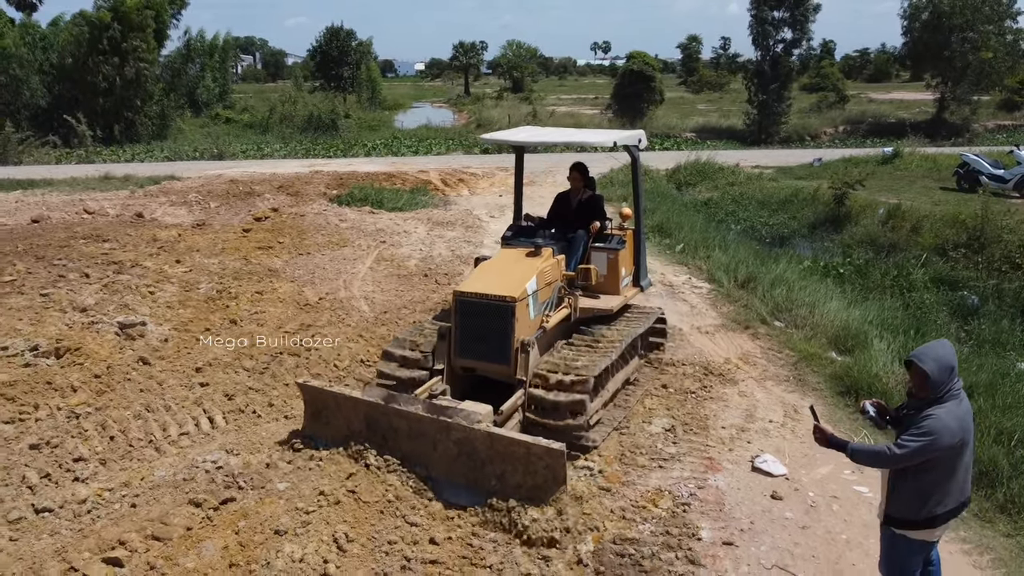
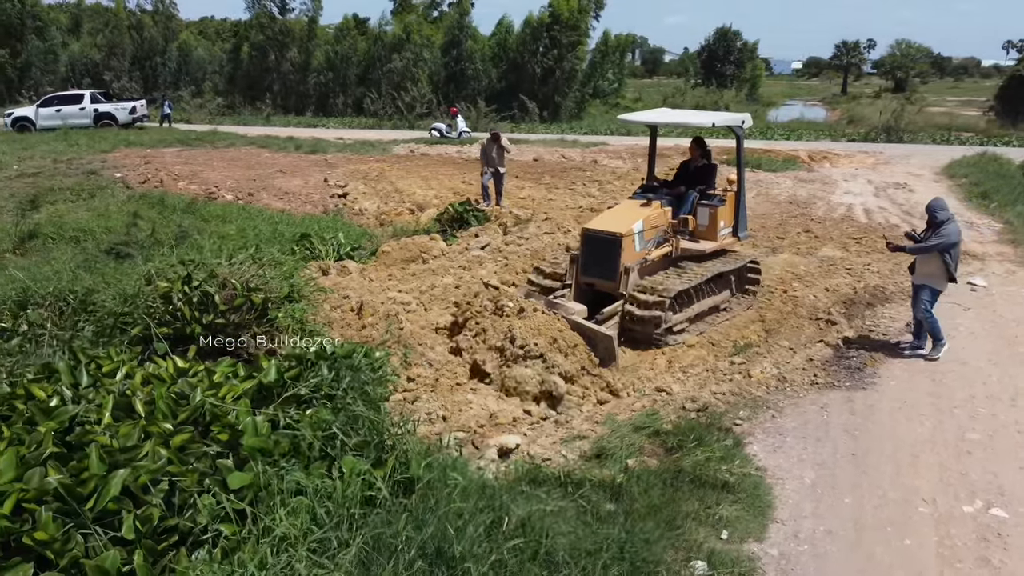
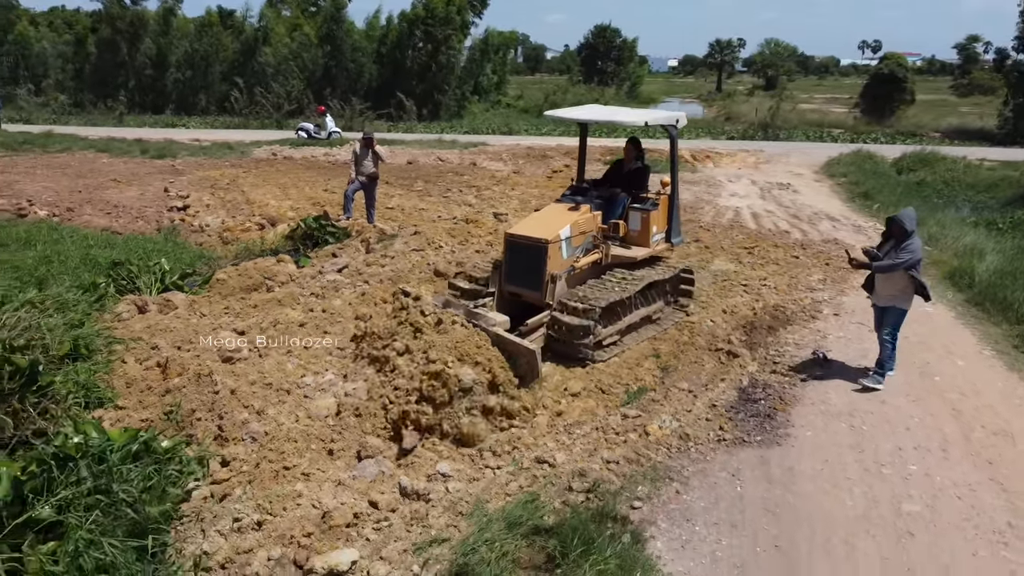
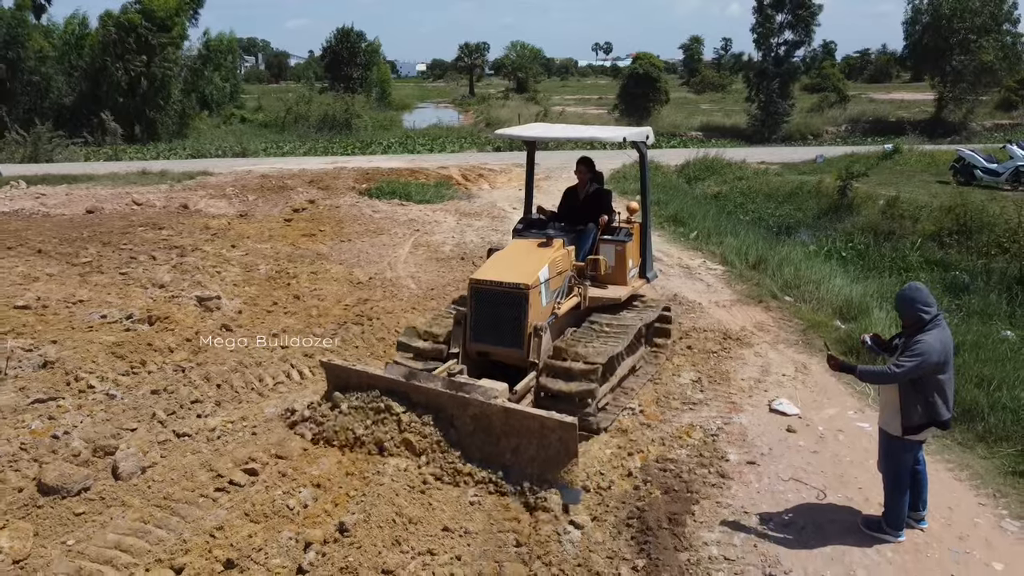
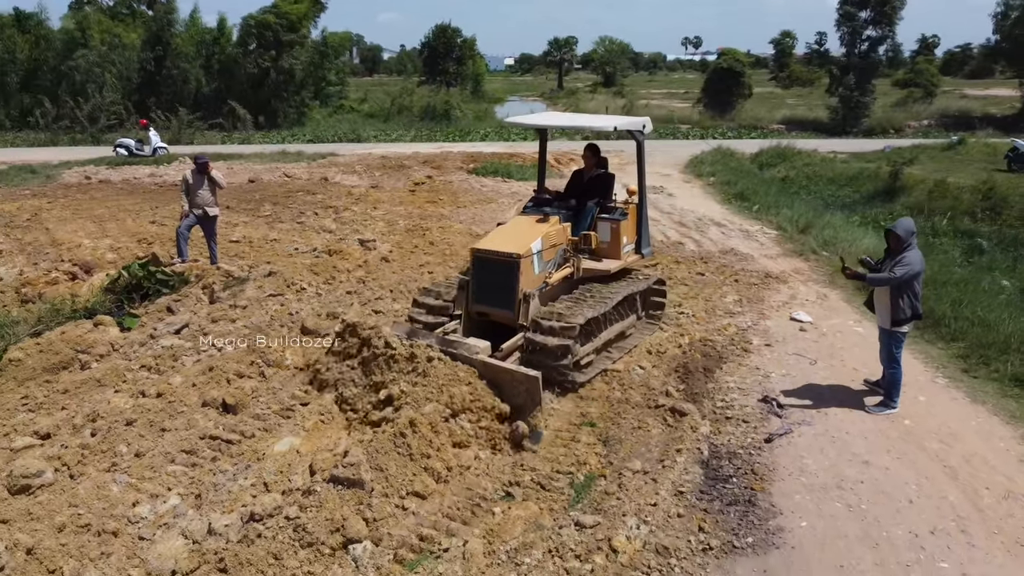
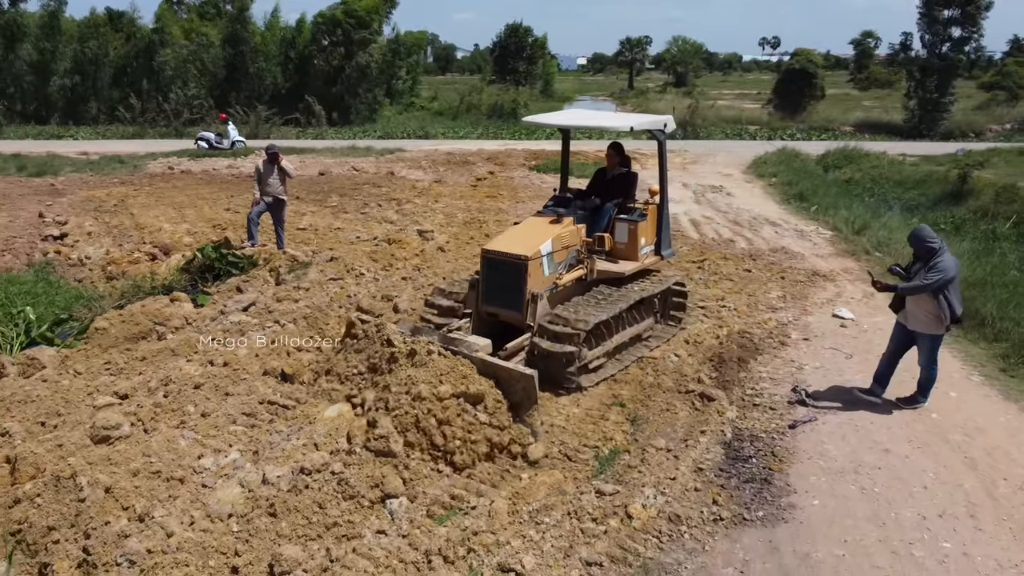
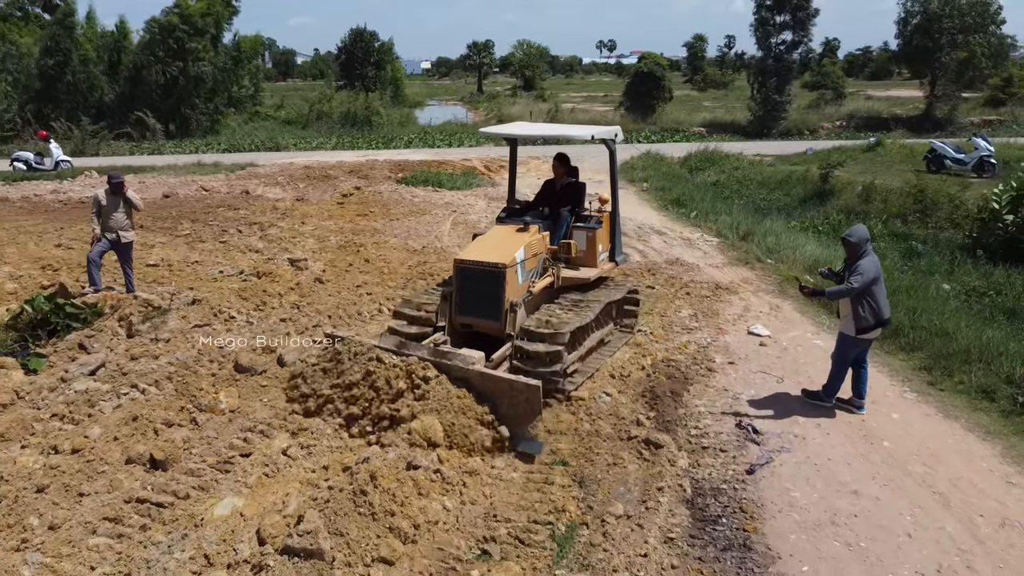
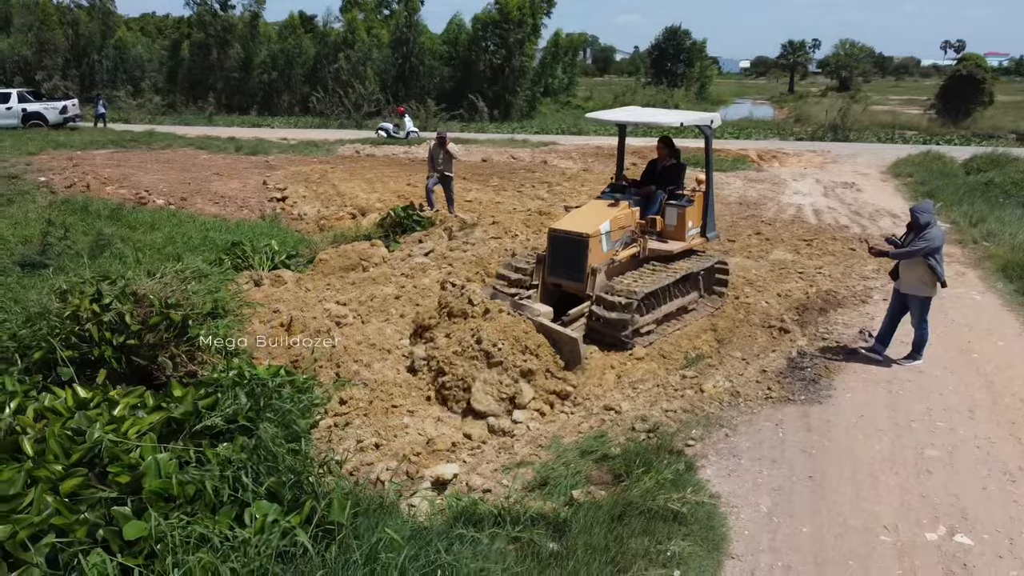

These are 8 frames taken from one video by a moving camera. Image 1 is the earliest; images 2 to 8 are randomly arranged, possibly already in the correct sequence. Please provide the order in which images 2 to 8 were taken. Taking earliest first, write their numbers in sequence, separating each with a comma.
4, 7, 5, 6, 3, 8, 2
